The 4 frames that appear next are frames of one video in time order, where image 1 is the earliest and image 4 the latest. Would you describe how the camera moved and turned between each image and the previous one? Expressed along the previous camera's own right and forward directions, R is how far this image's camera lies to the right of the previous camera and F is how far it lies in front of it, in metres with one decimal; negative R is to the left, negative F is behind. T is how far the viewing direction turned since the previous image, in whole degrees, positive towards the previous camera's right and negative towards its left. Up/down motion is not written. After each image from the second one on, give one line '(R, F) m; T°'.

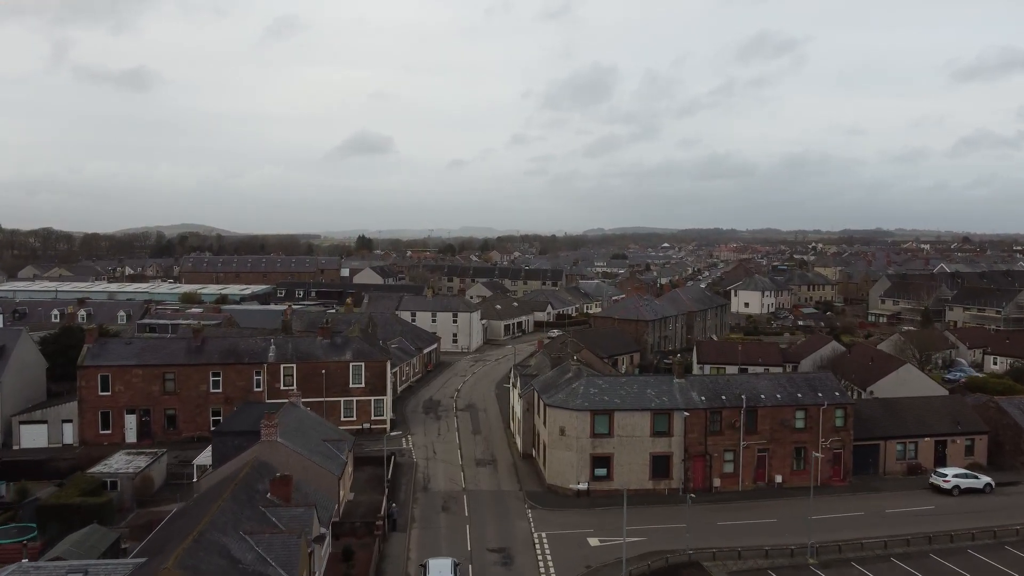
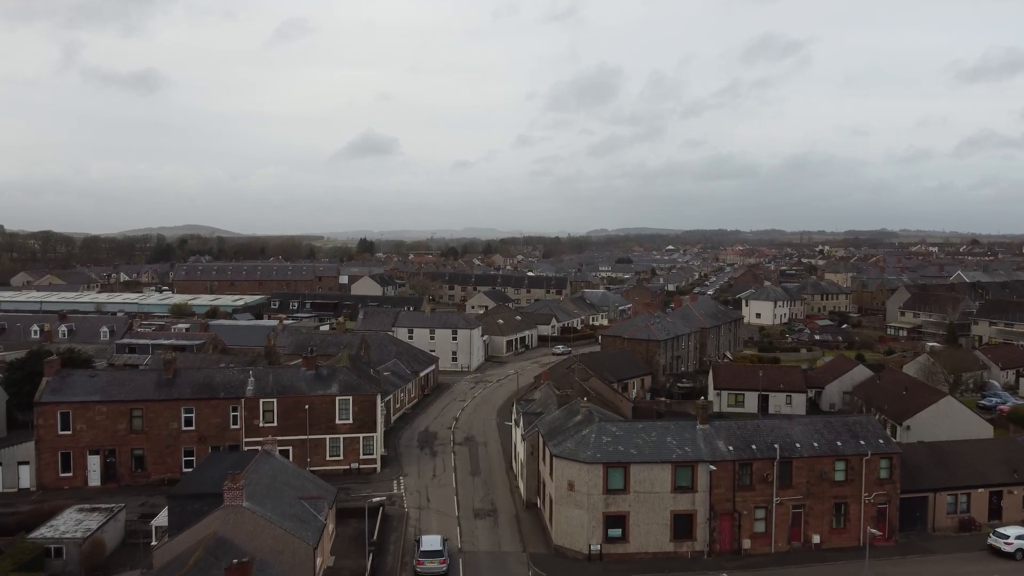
(0.0, +2.8) m; 0°
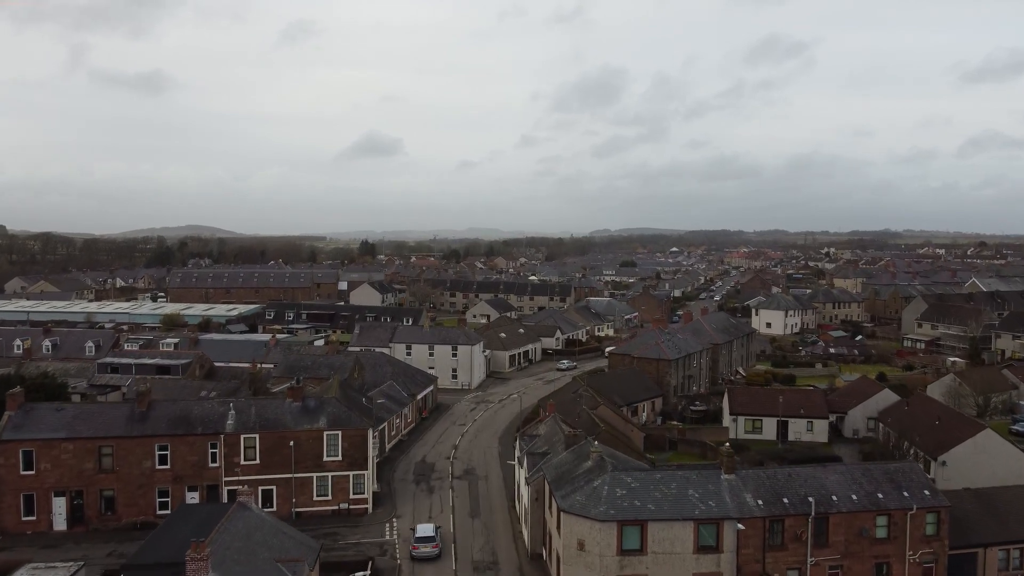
(0.0, +2.2) m; 0°
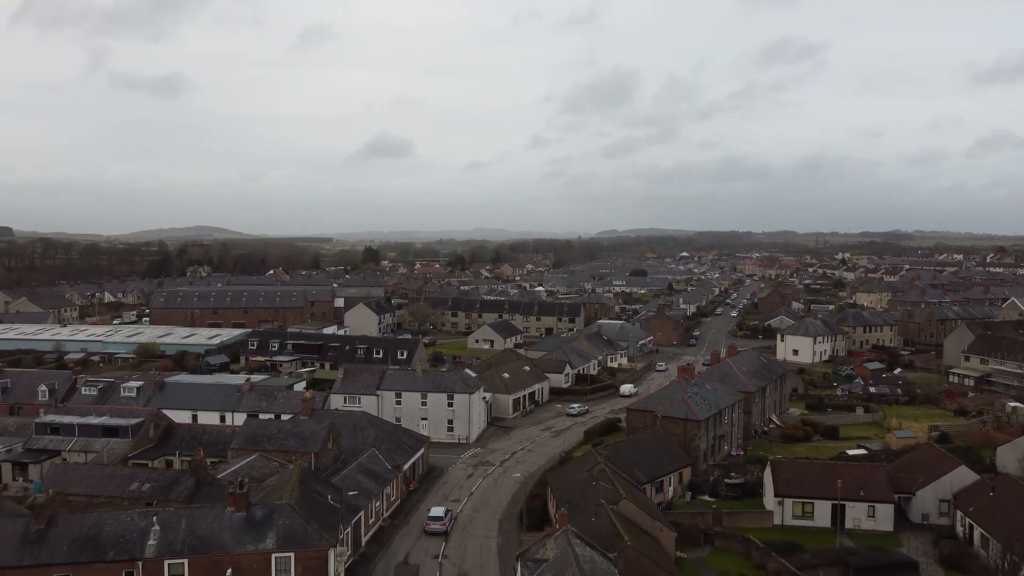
(+0.2, +5.6) m; -1°
